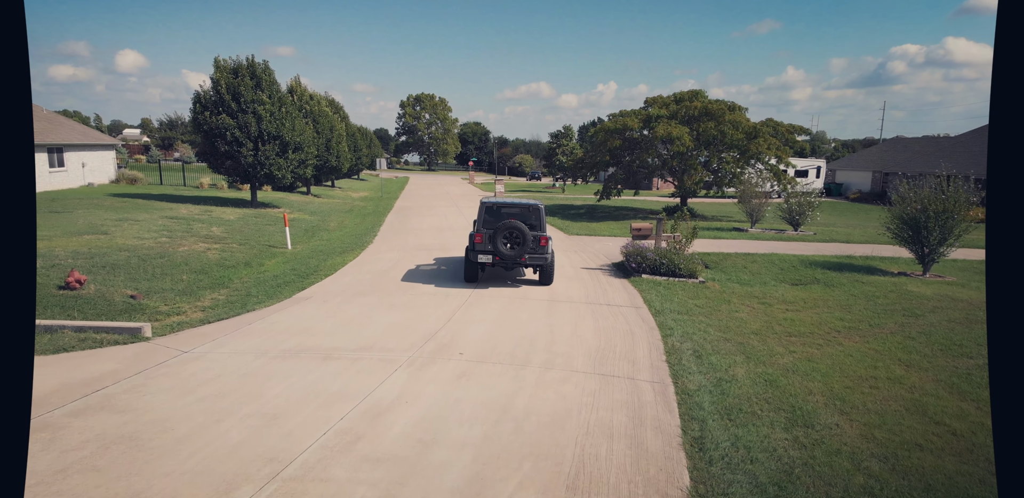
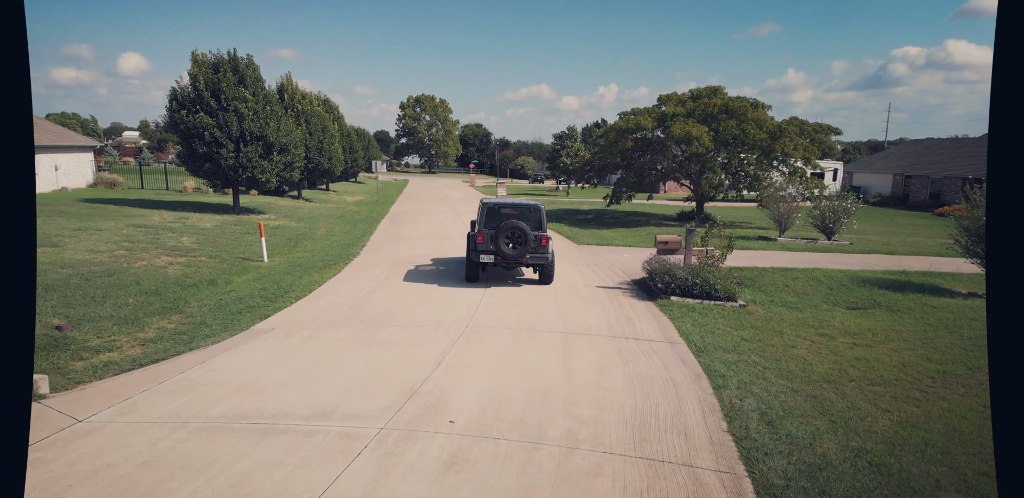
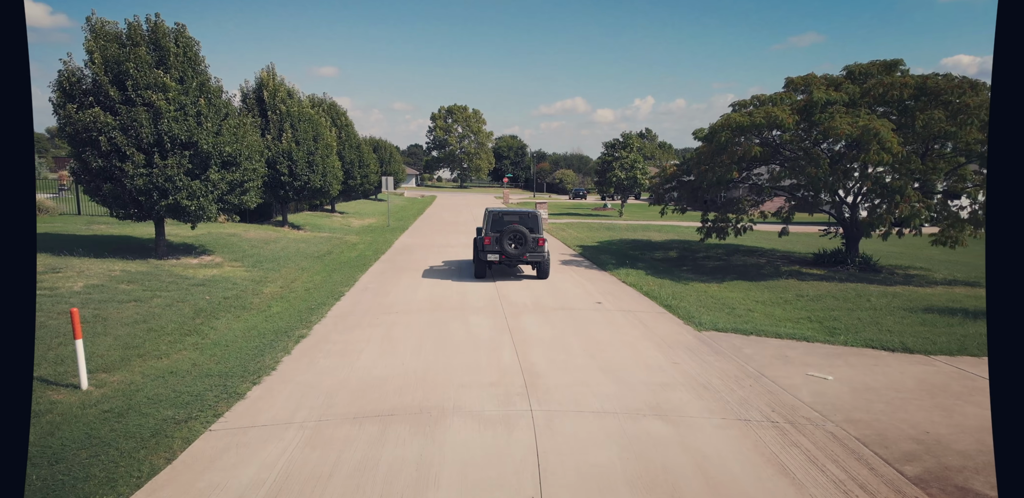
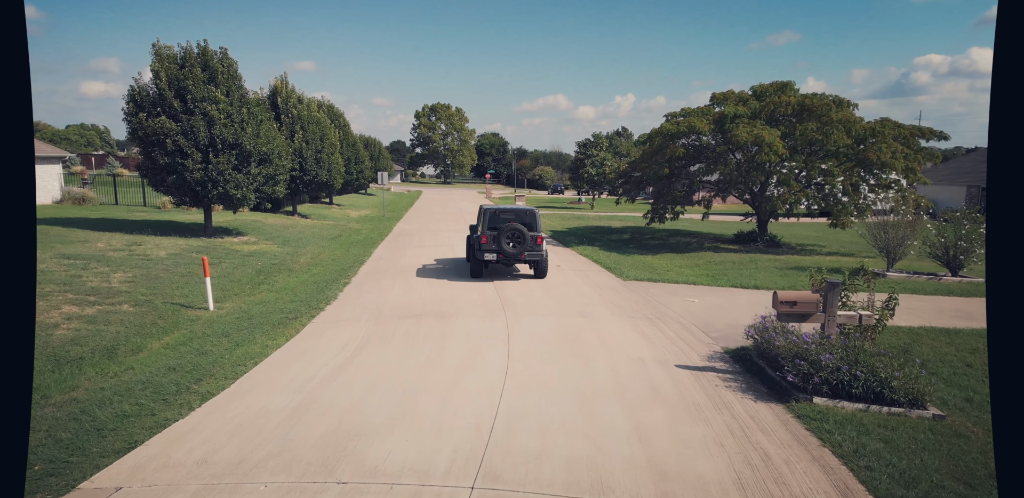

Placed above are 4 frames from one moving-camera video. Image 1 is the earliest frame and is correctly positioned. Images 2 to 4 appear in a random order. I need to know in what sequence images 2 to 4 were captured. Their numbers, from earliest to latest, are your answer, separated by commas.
2, 4, 3
